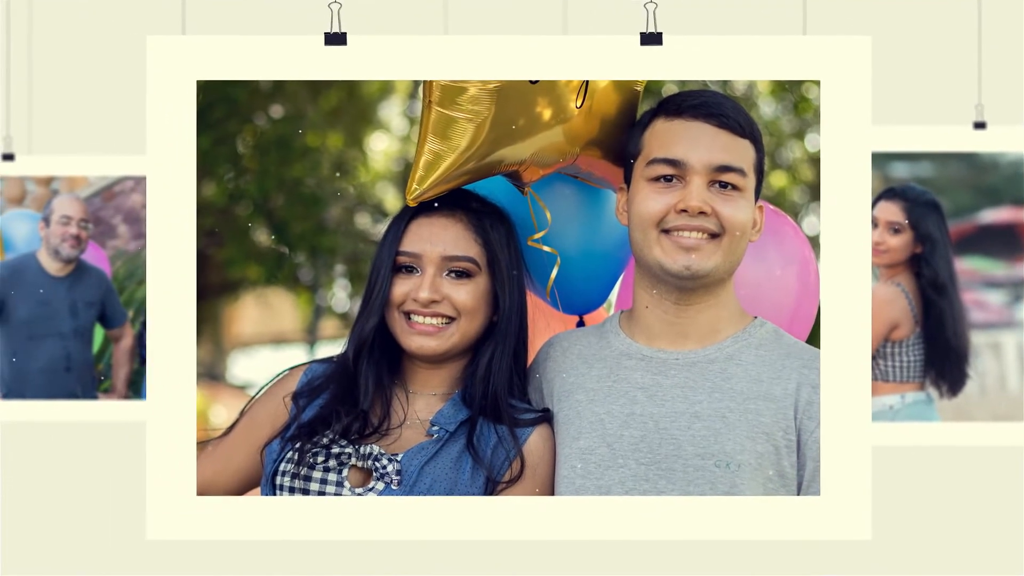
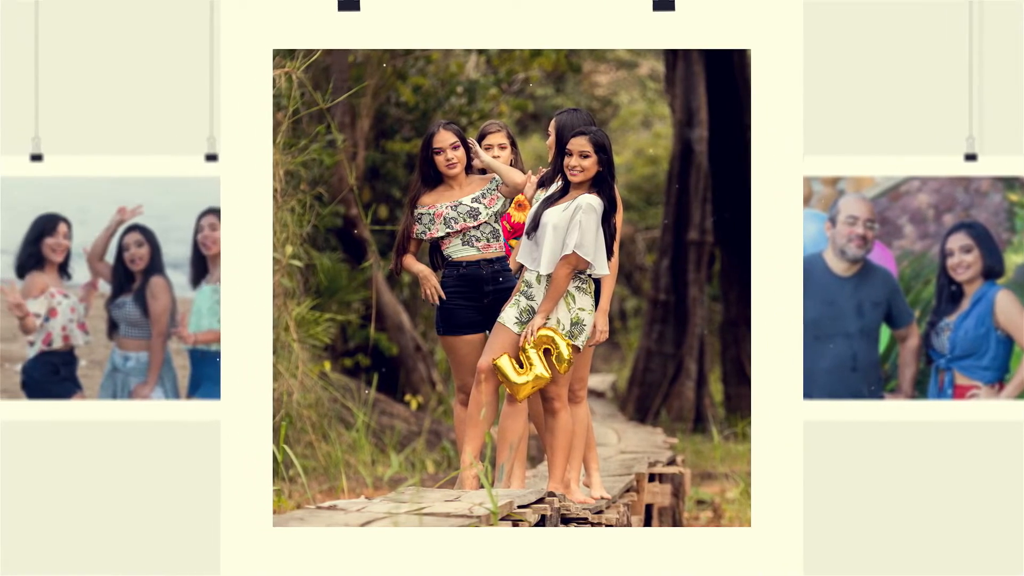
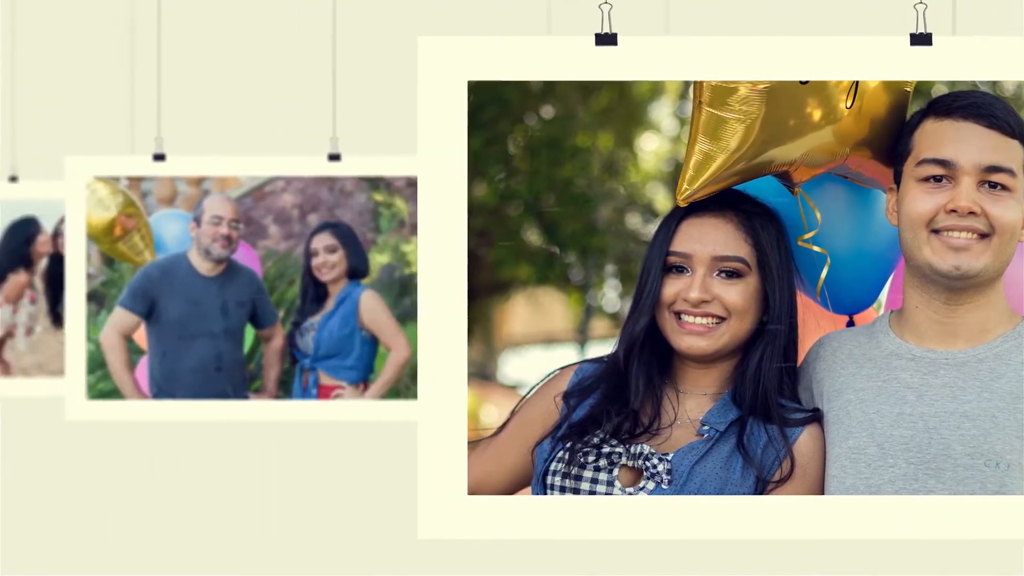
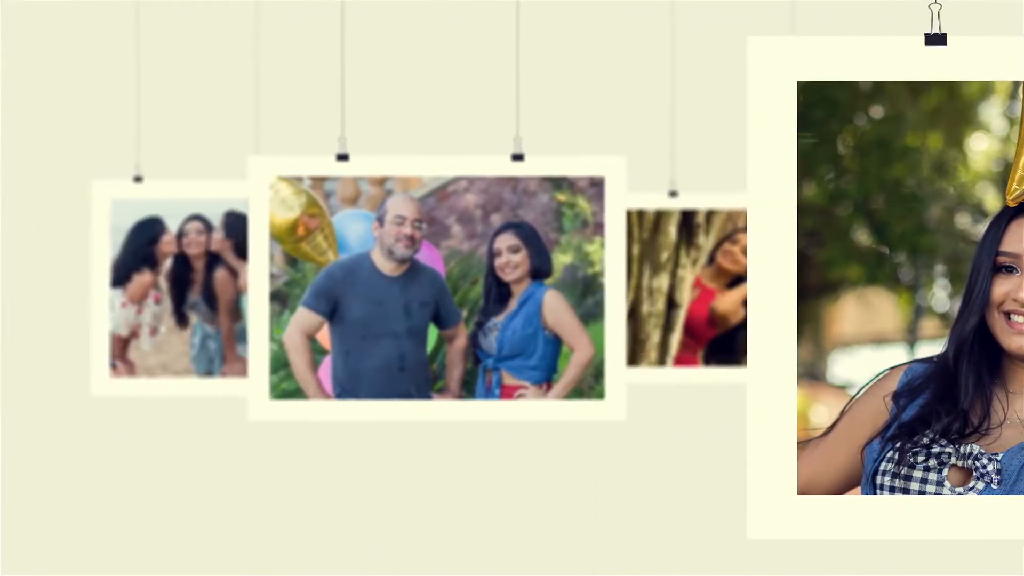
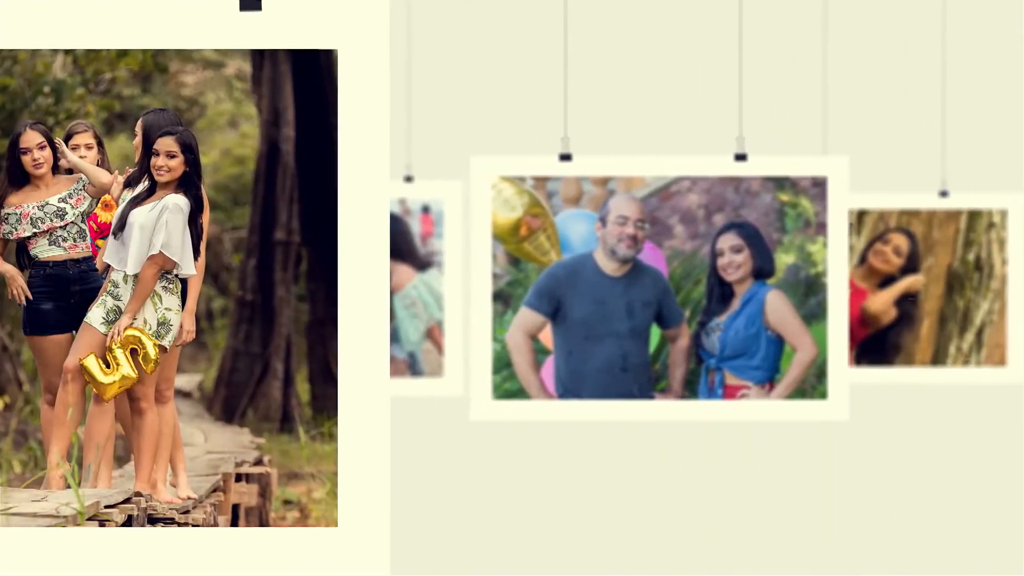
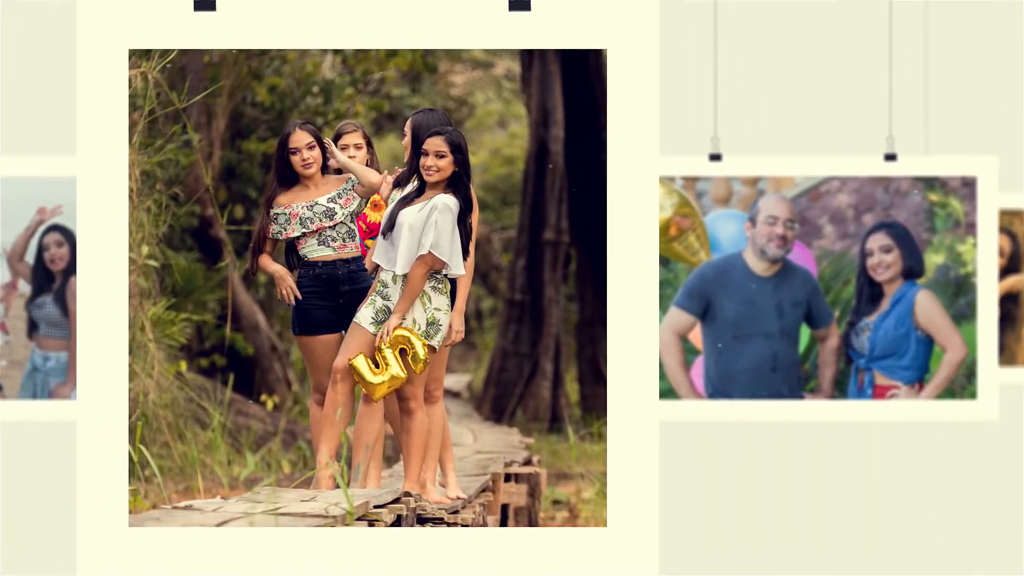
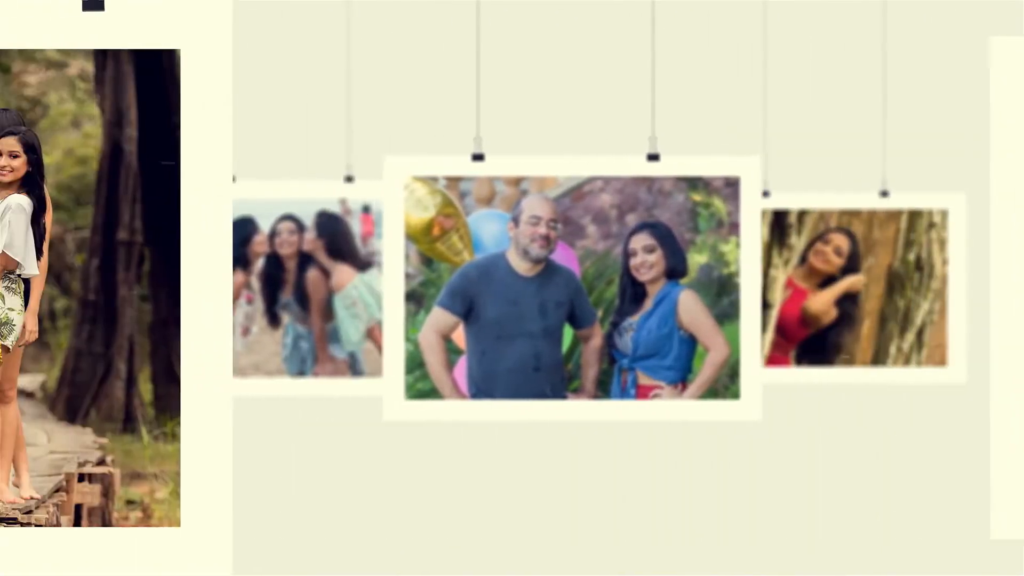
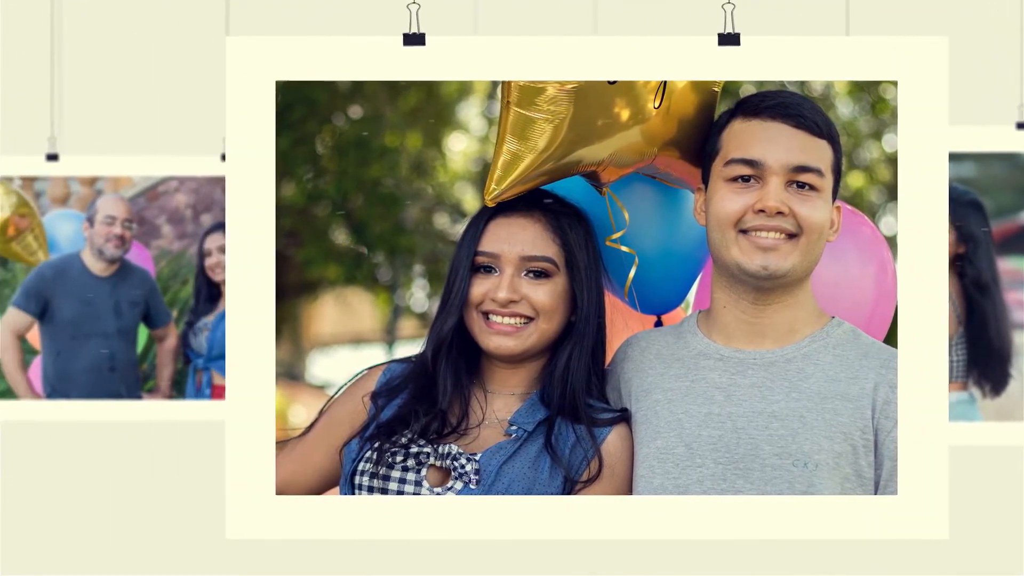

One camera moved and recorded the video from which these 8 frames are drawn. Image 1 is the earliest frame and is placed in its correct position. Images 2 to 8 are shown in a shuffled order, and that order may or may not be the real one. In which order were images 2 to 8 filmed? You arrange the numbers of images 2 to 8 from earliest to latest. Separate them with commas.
8, 3, 4, 7, 5, 6, 2
